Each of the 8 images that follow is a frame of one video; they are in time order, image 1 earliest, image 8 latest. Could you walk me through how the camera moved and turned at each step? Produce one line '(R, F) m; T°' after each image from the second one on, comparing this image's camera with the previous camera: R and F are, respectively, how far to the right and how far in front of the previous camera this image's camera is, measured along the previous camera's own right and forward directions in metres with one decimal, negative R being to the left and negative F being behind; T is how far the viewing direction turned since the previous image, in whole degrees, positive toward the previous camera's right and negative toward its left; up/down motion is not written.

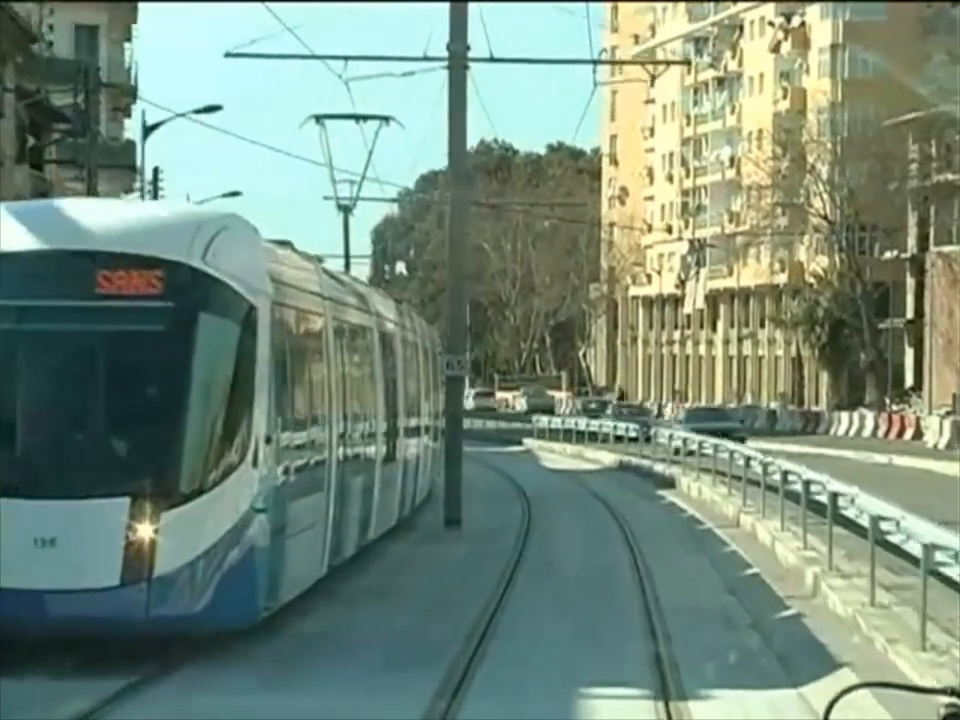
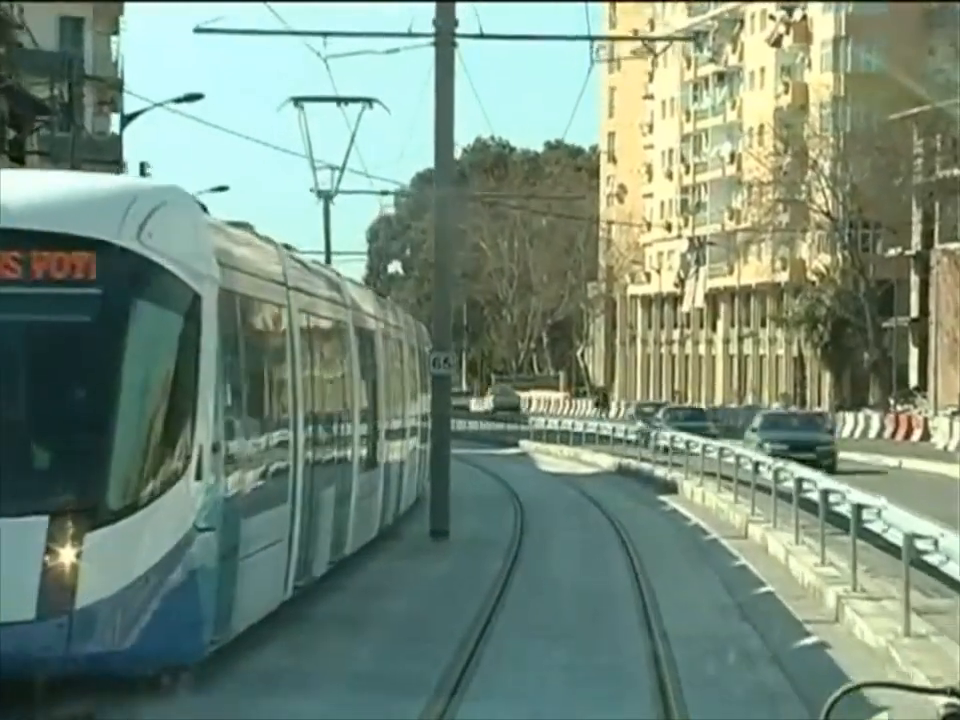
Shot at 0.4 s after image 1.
(0.0, +0.7) m; 0°
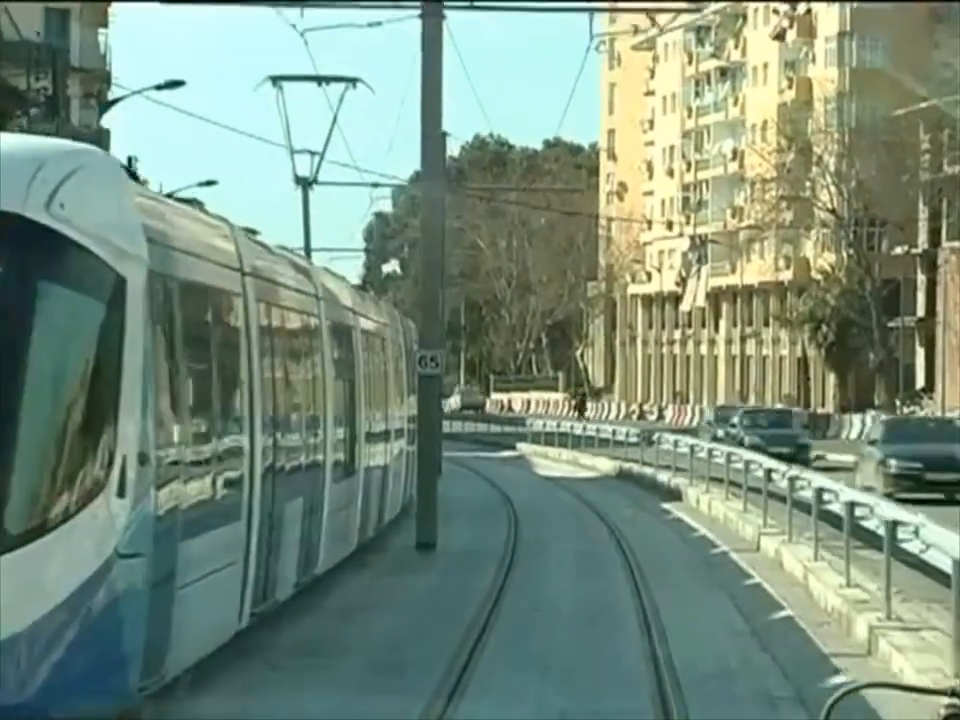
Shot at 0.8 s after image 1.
(0.0, +0.8) m; 0°
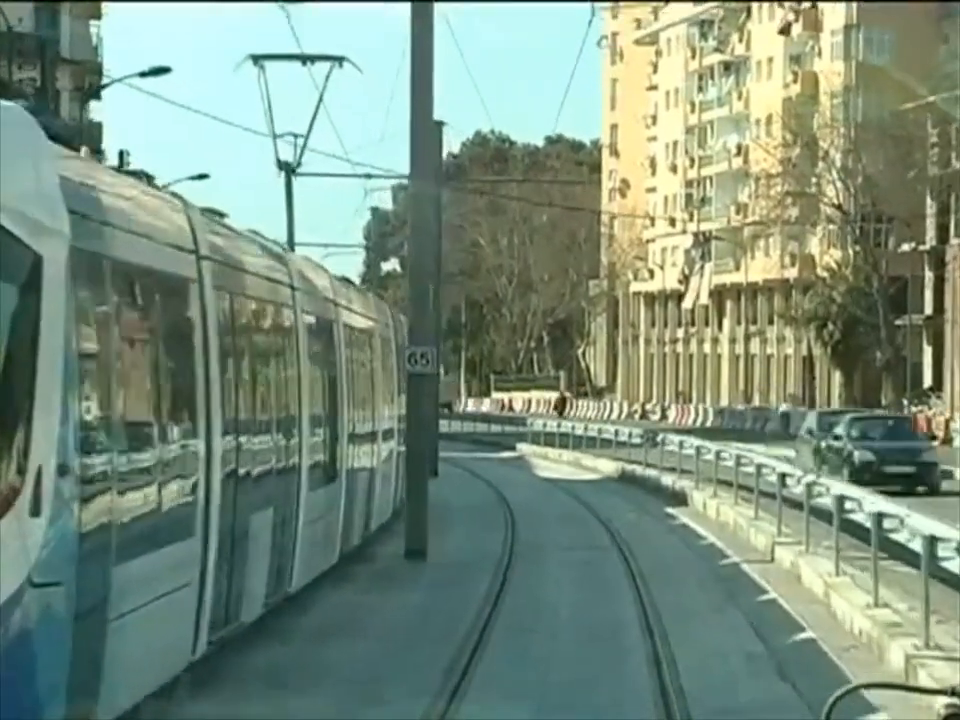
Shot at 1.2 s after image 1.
(0.0, +0.6) m; 0°
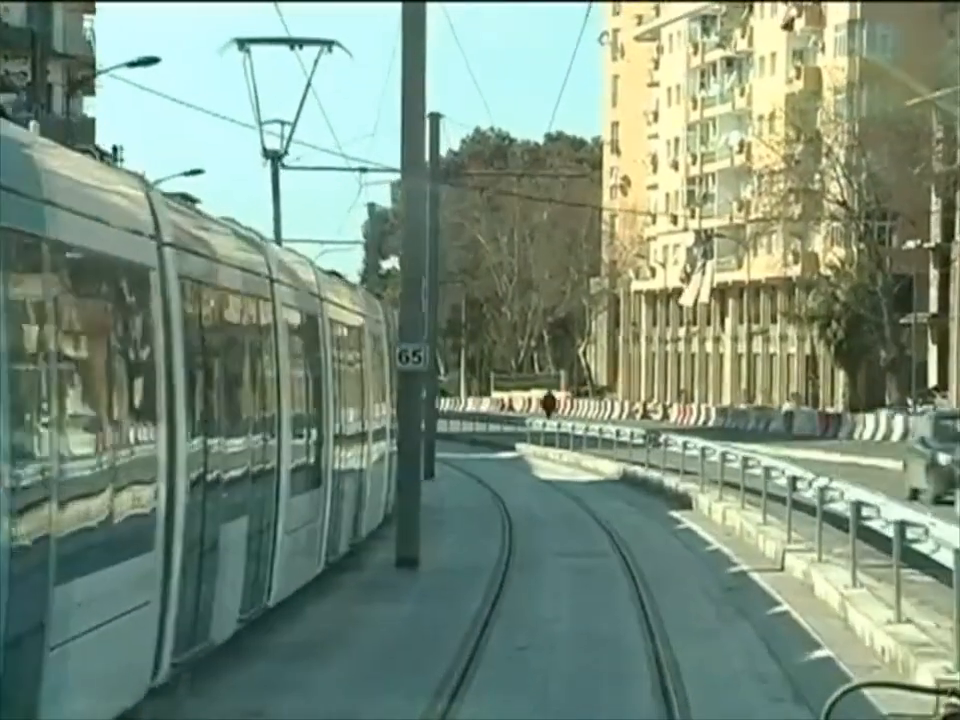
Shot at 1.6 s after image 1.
(0.0, +0.4) m; 0°
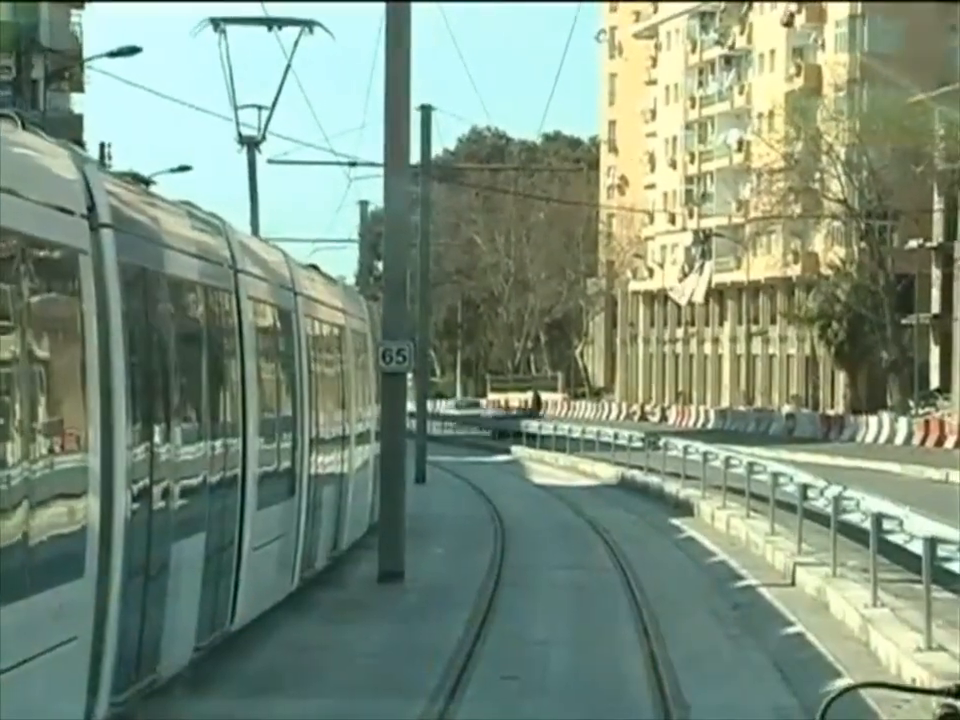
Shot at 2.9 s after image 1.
(0.0, +0.6) m; 0°
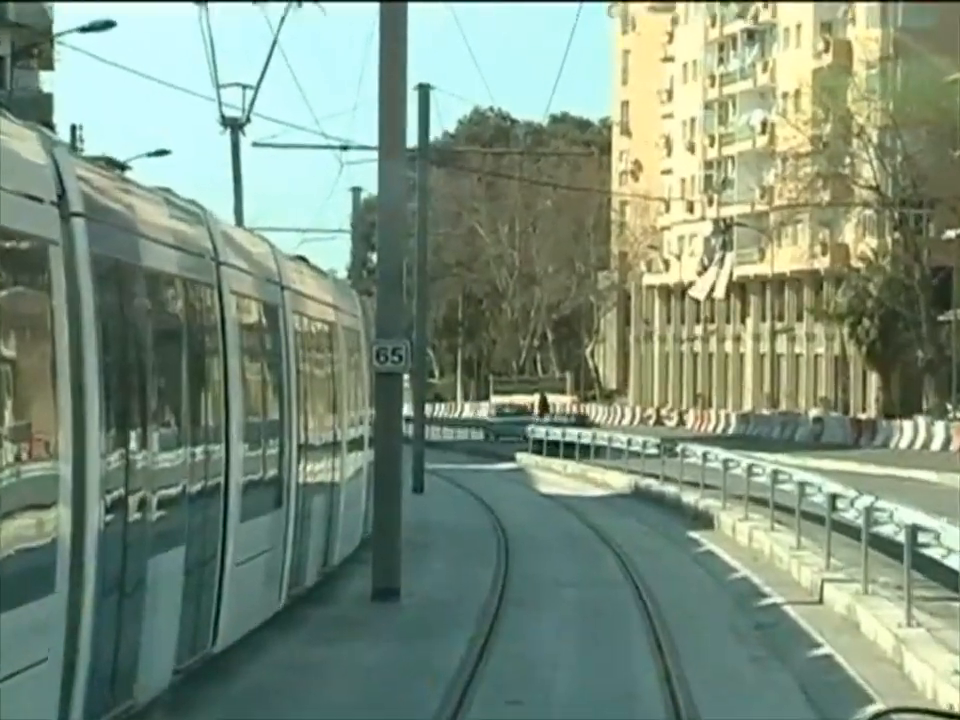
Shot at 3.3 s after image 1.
(+0.1, +2.6) m; 0°
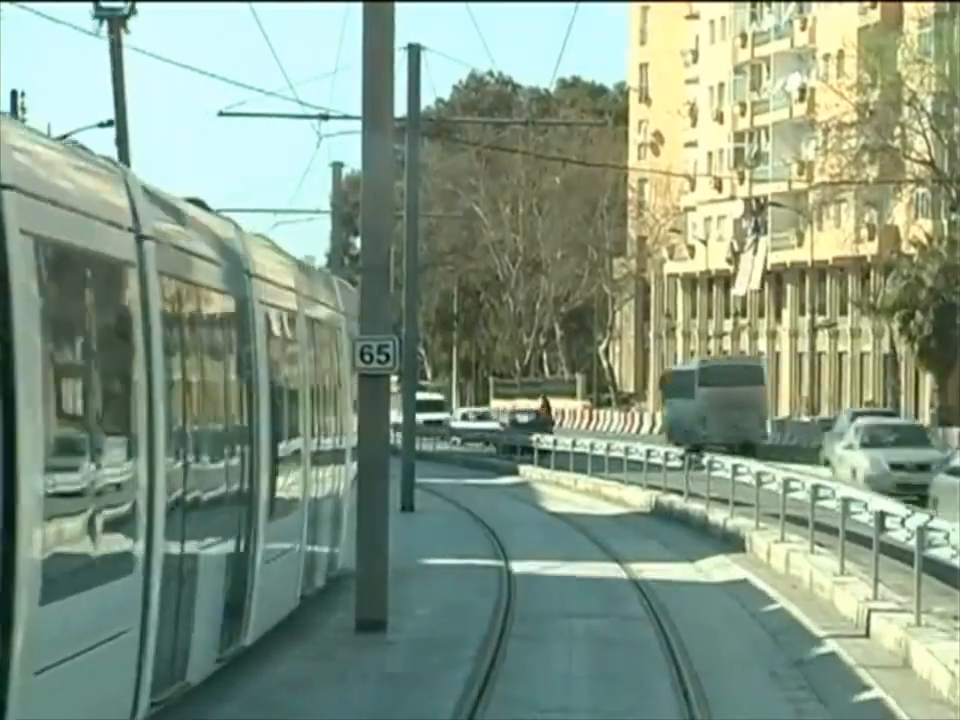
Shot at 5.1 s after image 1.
(+0.2, +4.0) m; 0°
